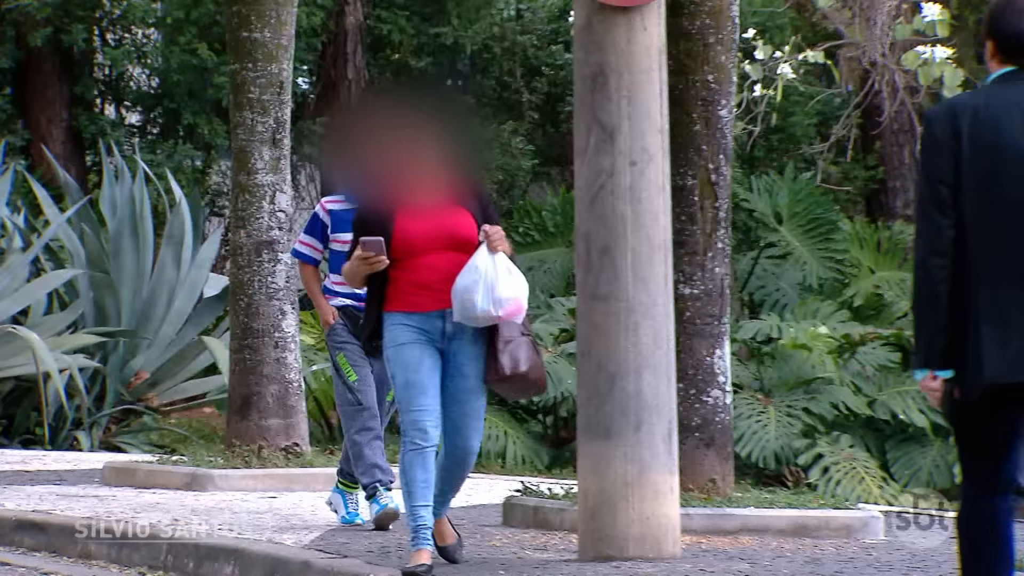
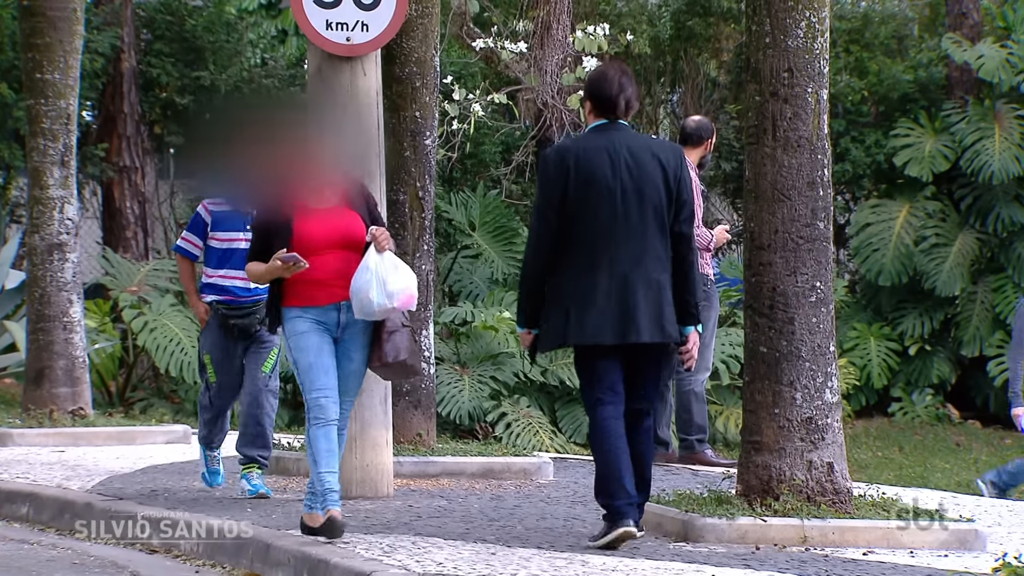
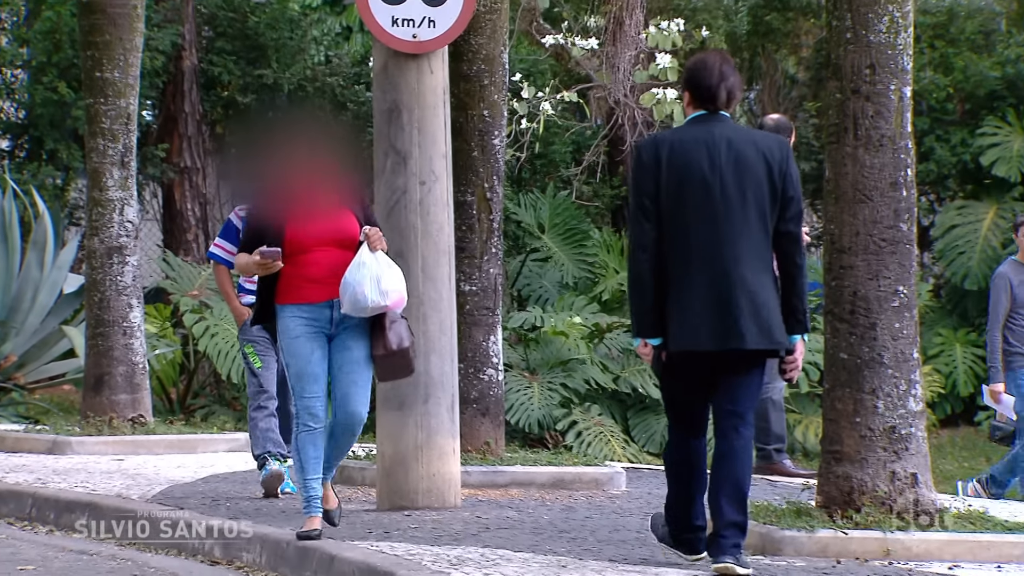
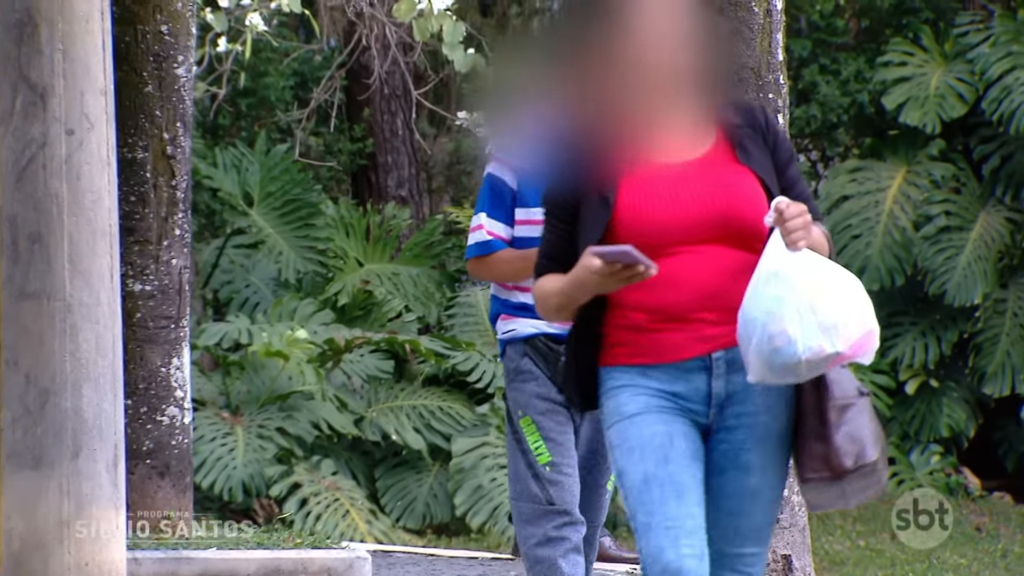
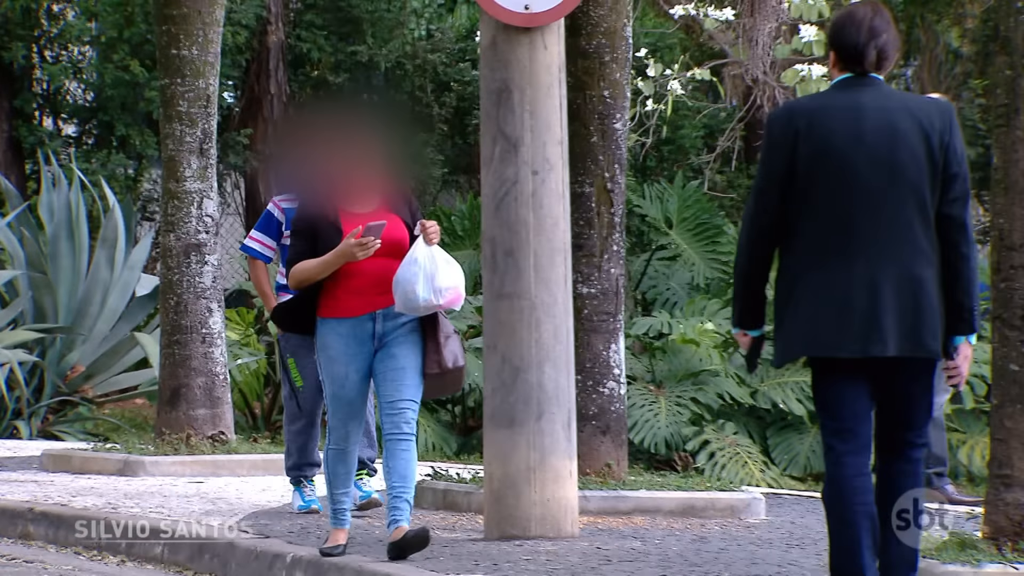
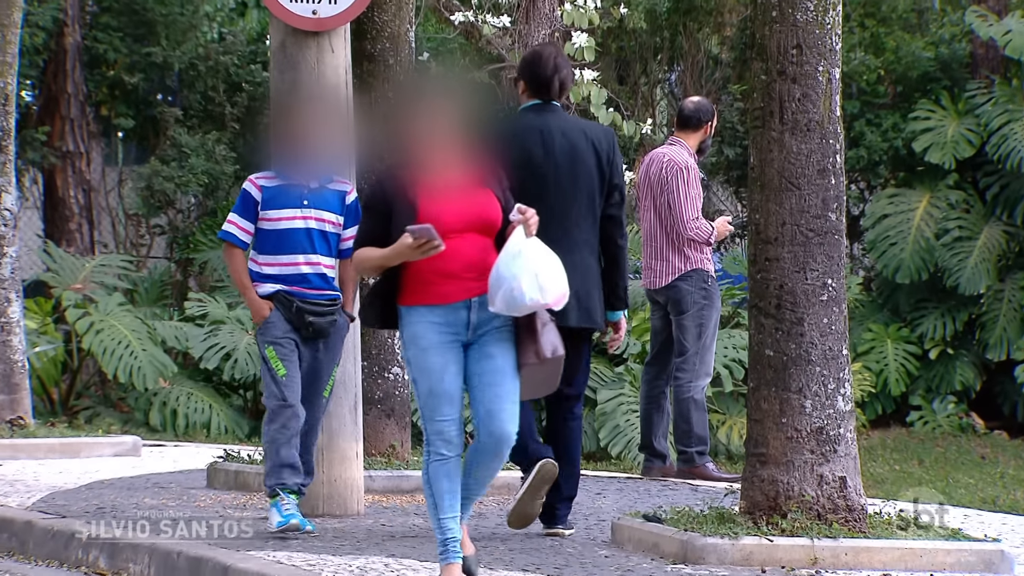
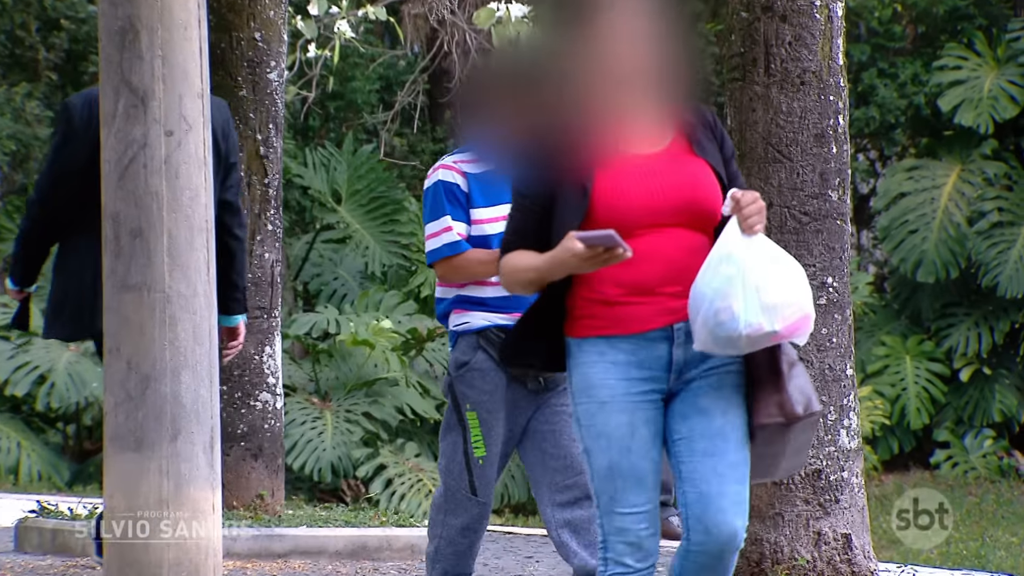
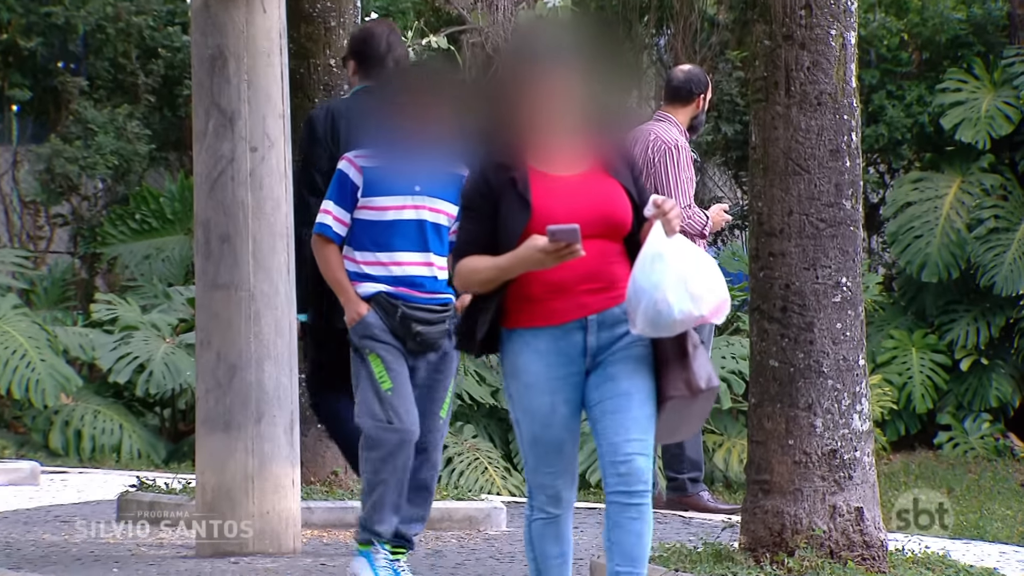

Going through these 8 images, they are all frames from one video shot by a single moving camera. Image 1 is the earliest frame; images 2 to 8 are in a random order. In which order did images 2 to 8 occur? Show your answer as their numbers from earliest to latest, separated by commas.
5, 3, 2, 6, 8, 7, 4
